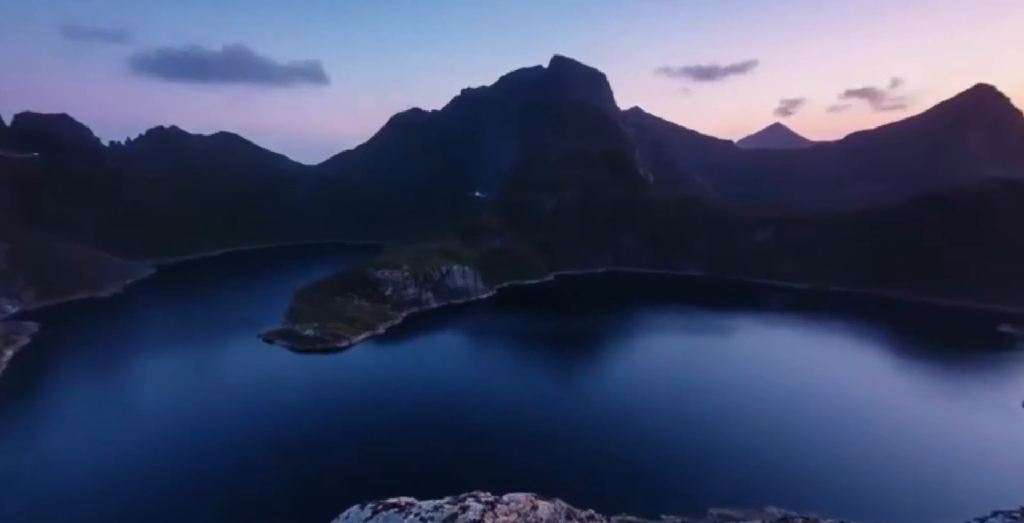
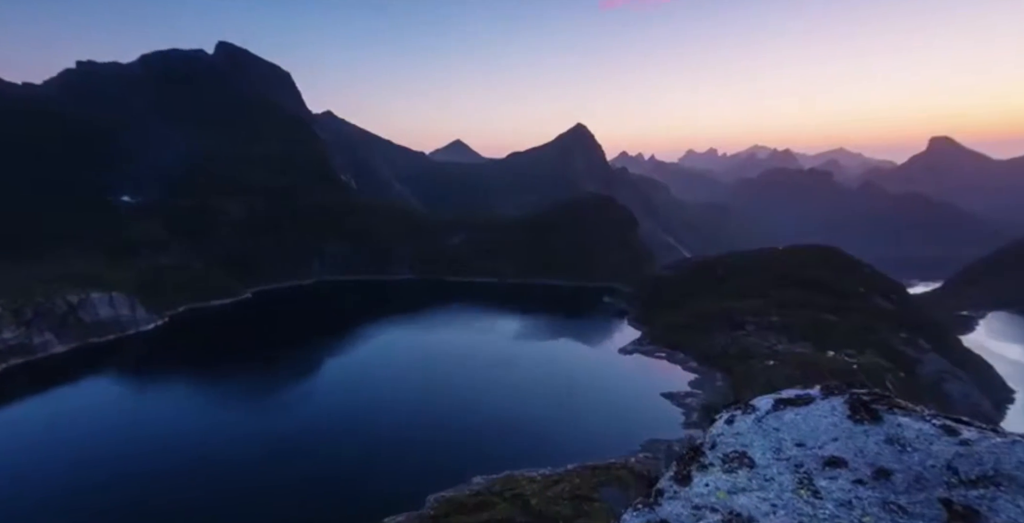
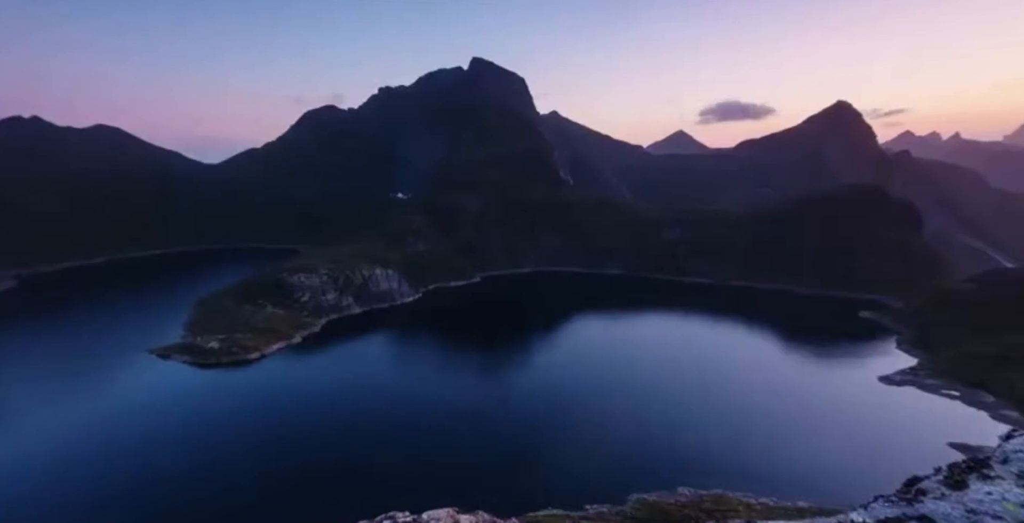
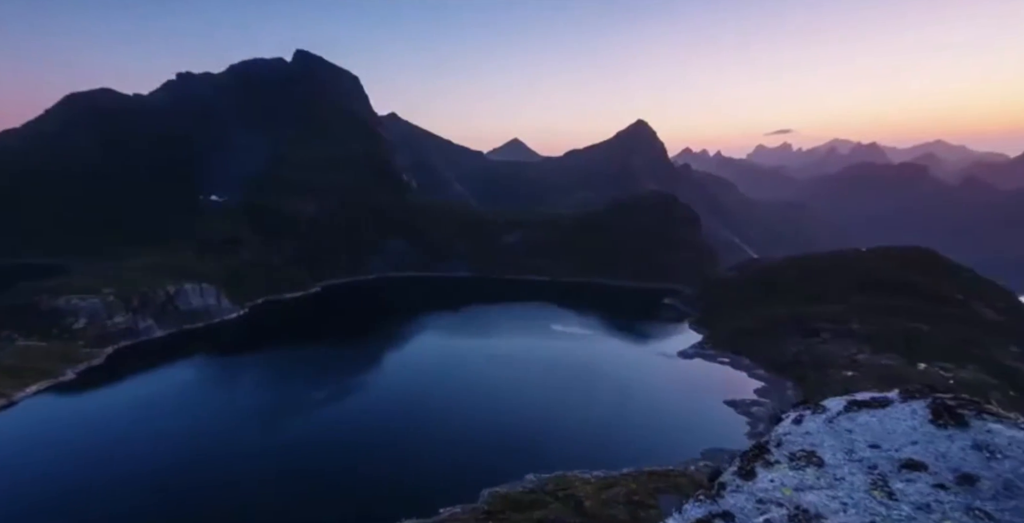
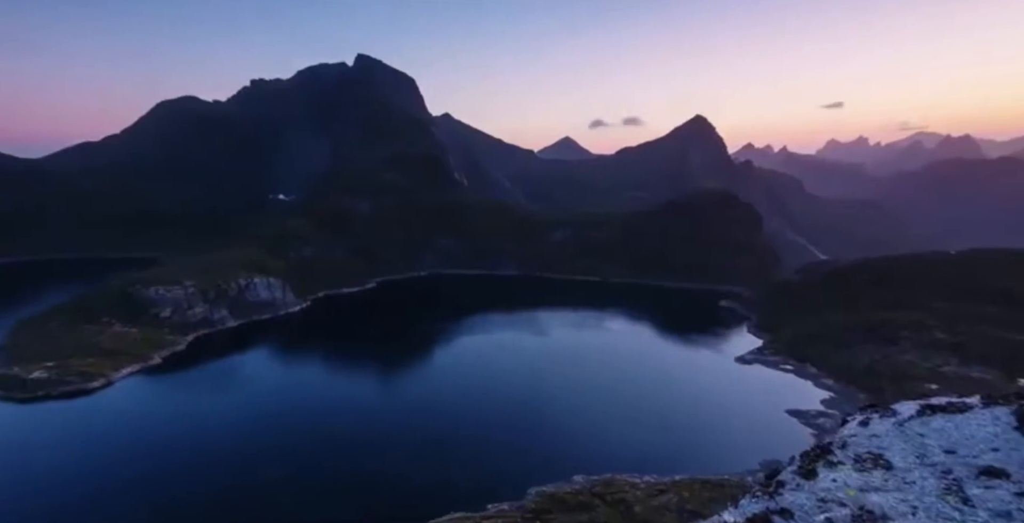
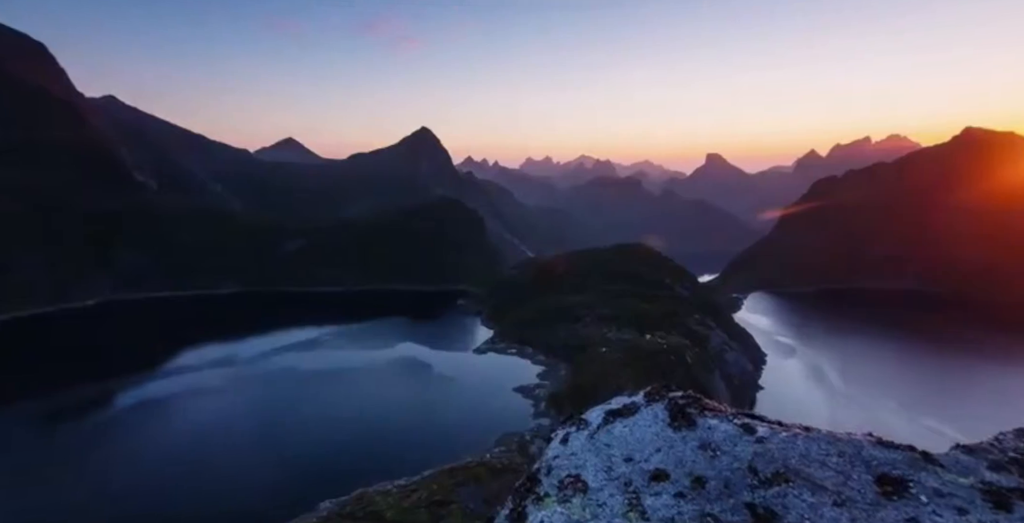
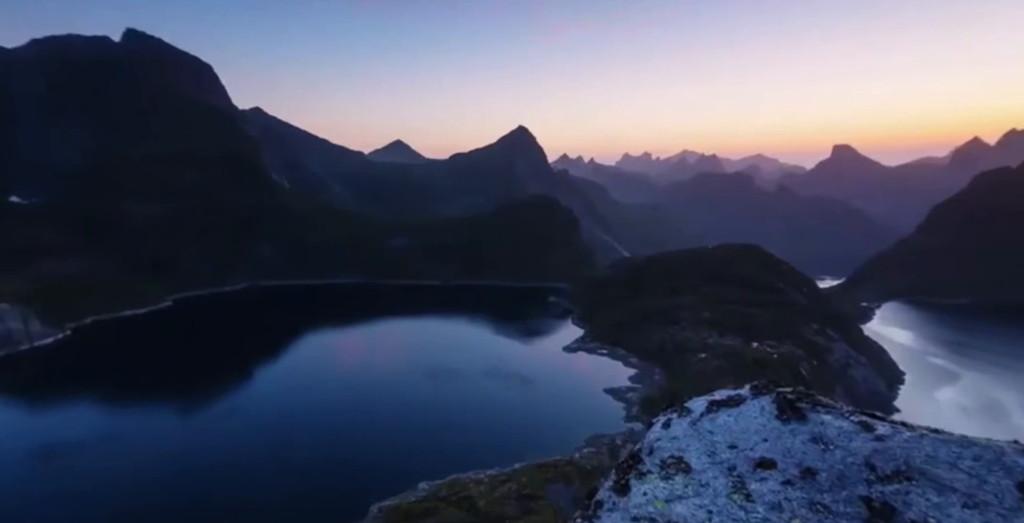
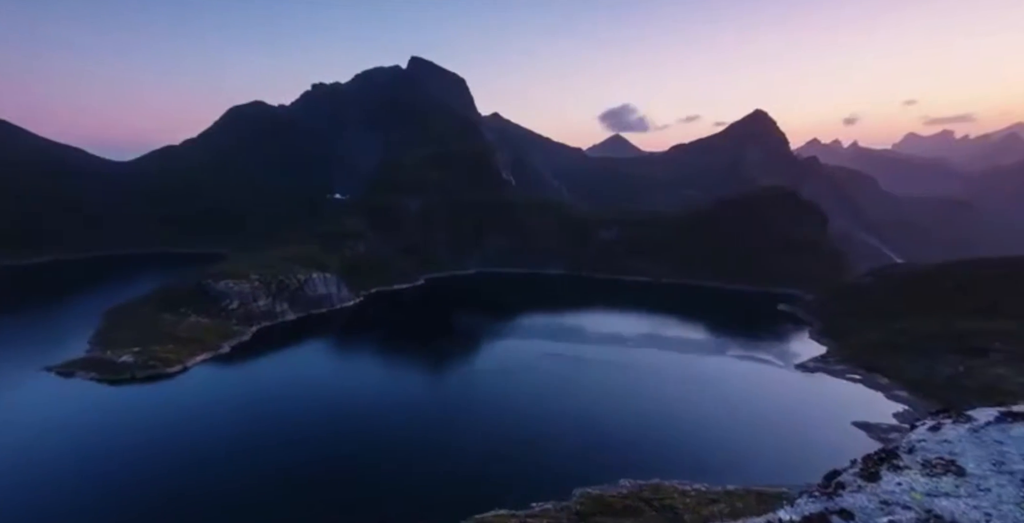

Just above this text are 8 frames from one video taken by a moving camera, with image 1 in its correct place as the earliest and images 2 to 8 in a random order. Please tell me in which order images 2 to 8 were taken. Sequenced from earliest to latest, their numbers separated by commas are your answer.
3, 8, 5, 4, 2, 7, 6
